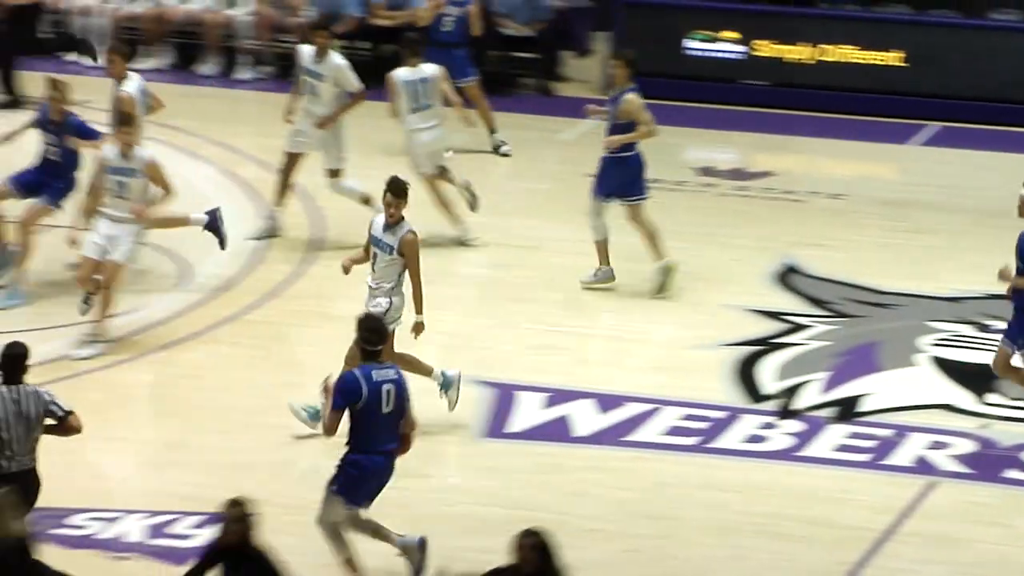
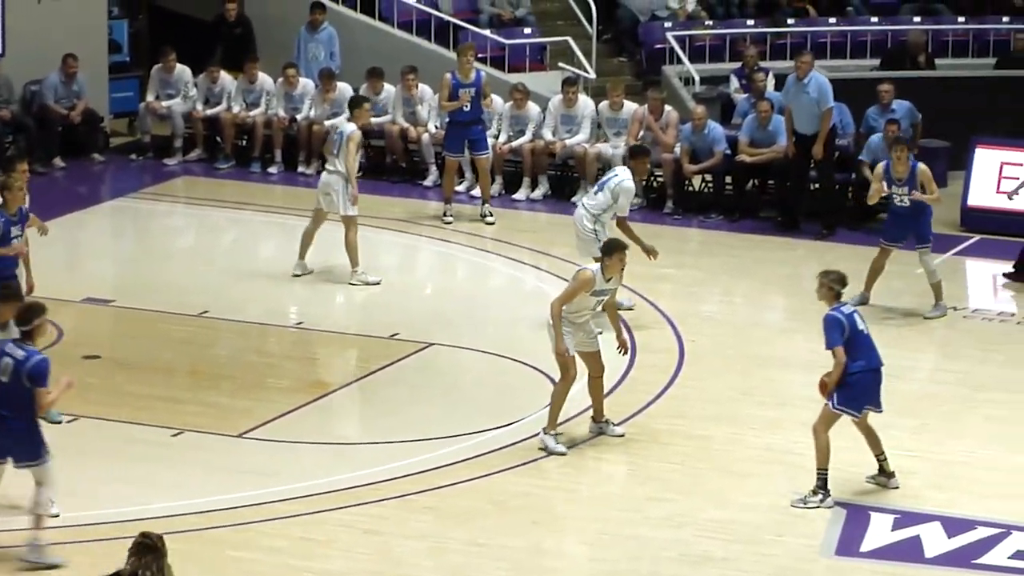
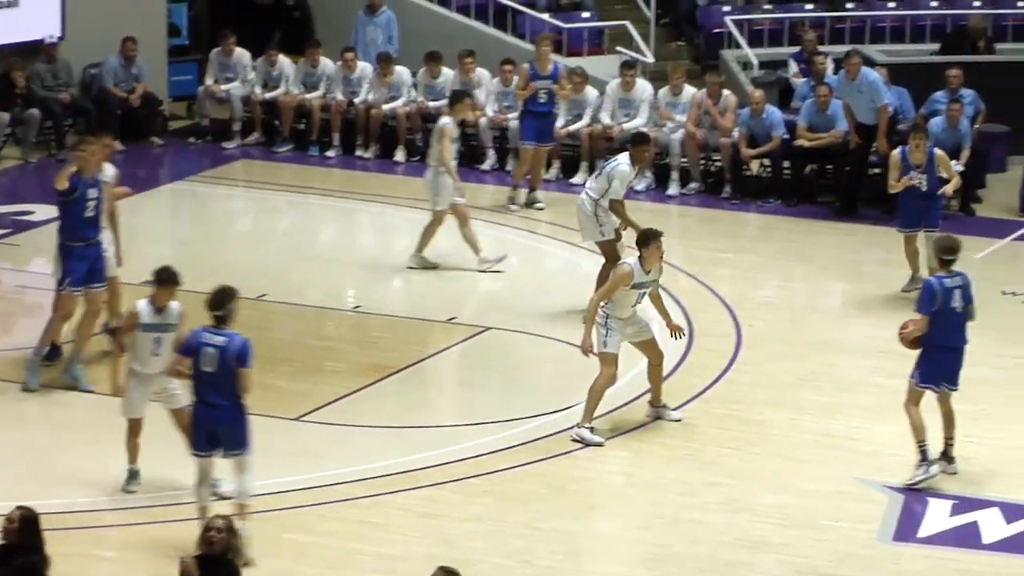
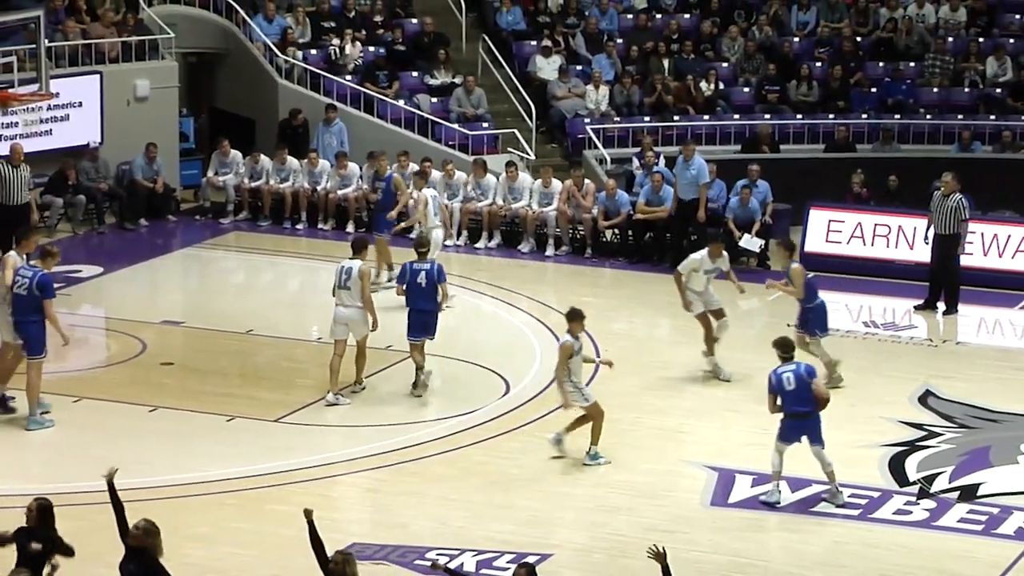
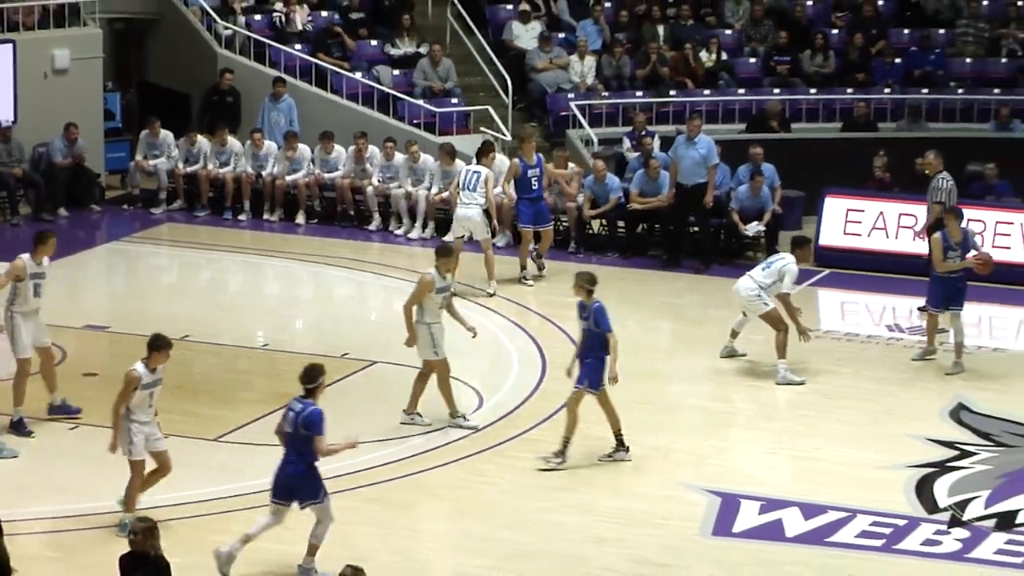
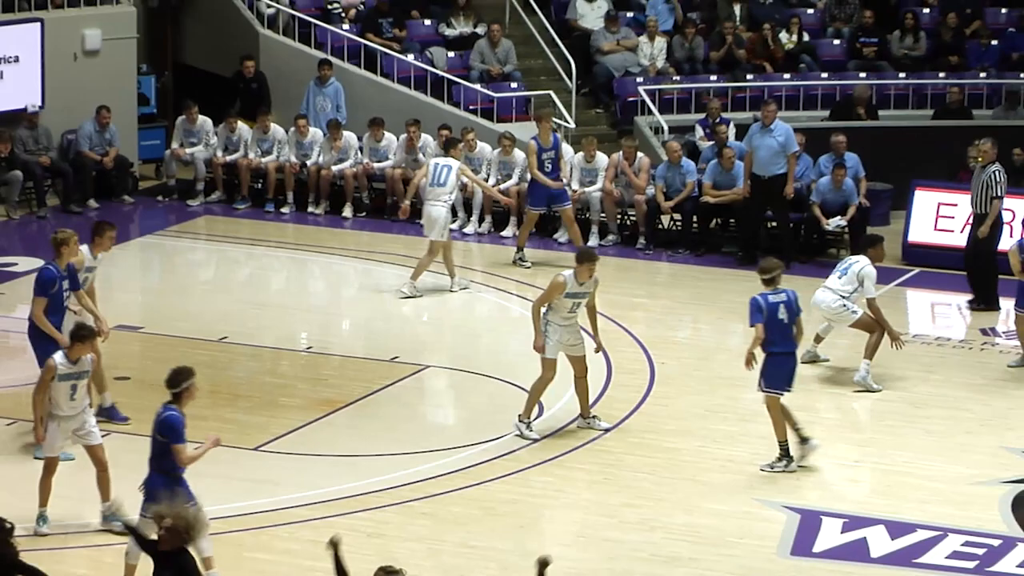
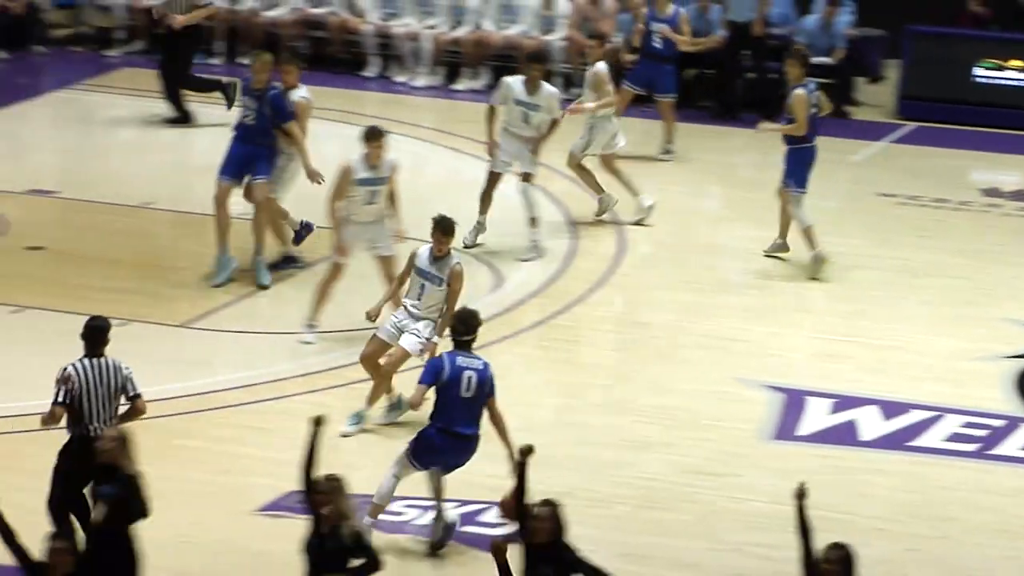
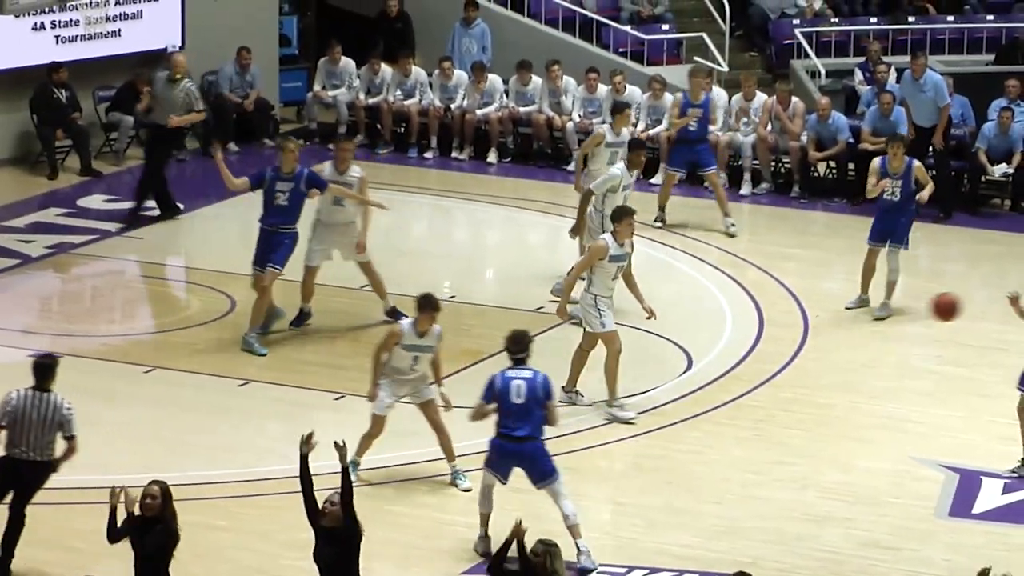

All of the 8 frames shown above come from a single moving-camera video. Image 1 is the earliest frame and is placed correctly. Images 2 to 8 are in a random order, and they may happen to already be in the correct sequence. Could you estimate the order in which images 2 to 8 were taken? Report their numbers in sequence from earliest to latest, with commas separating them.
7, 8, 3, 2, 6, 5, 4
